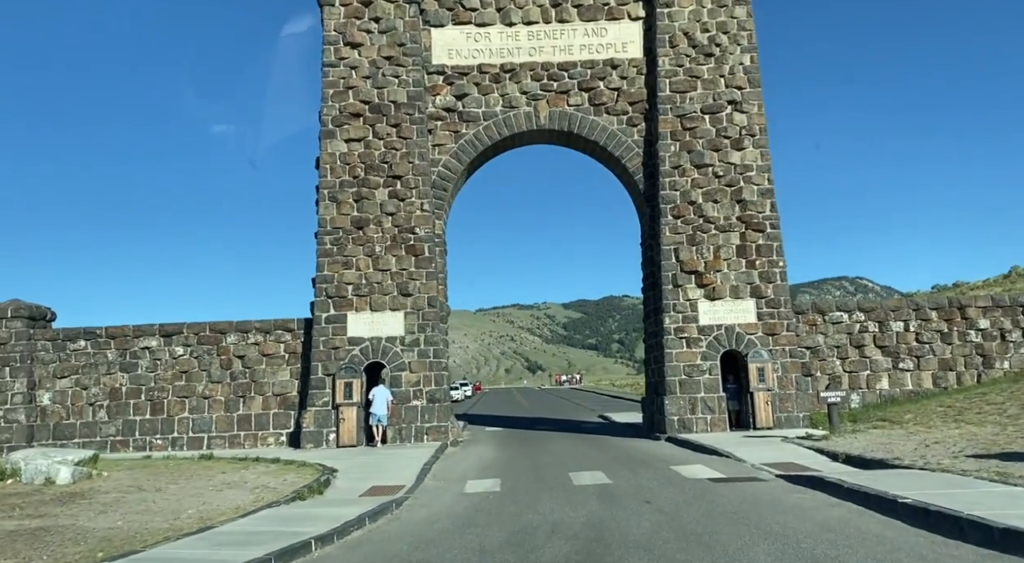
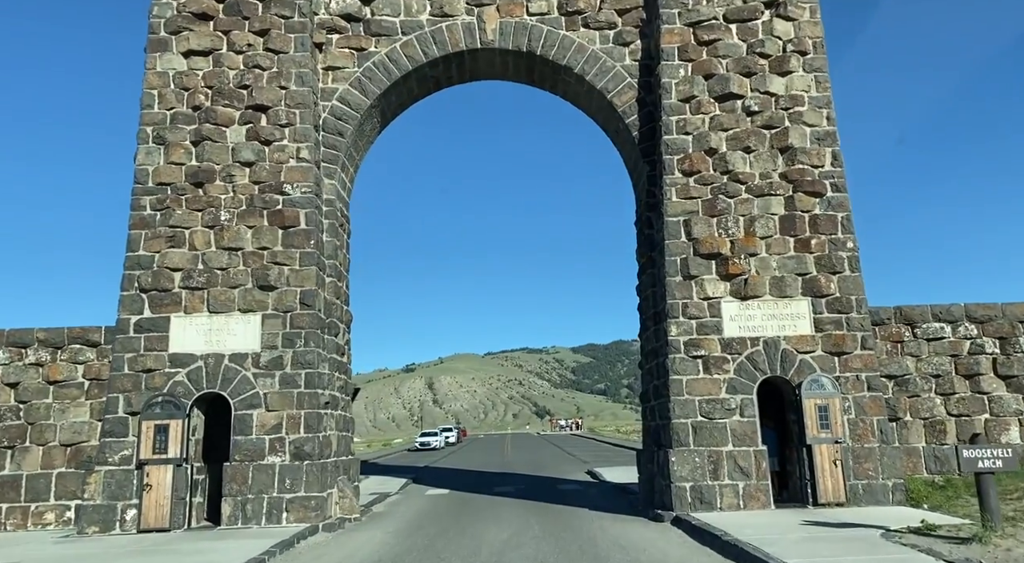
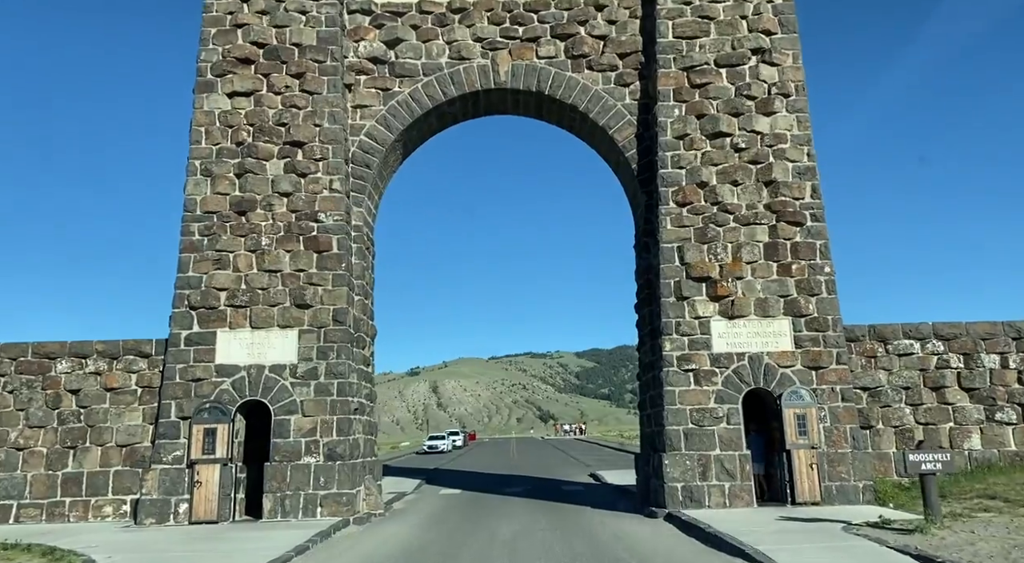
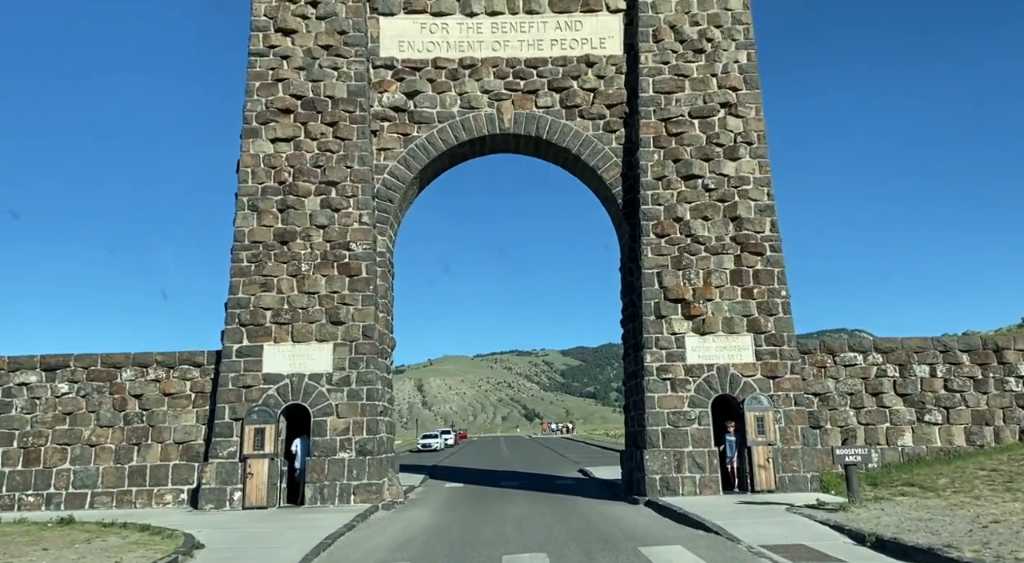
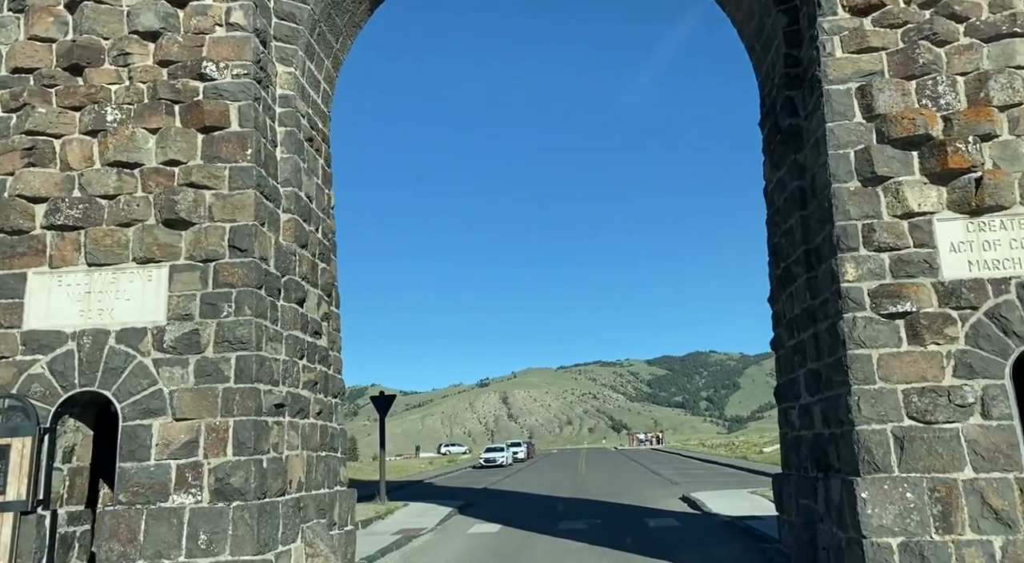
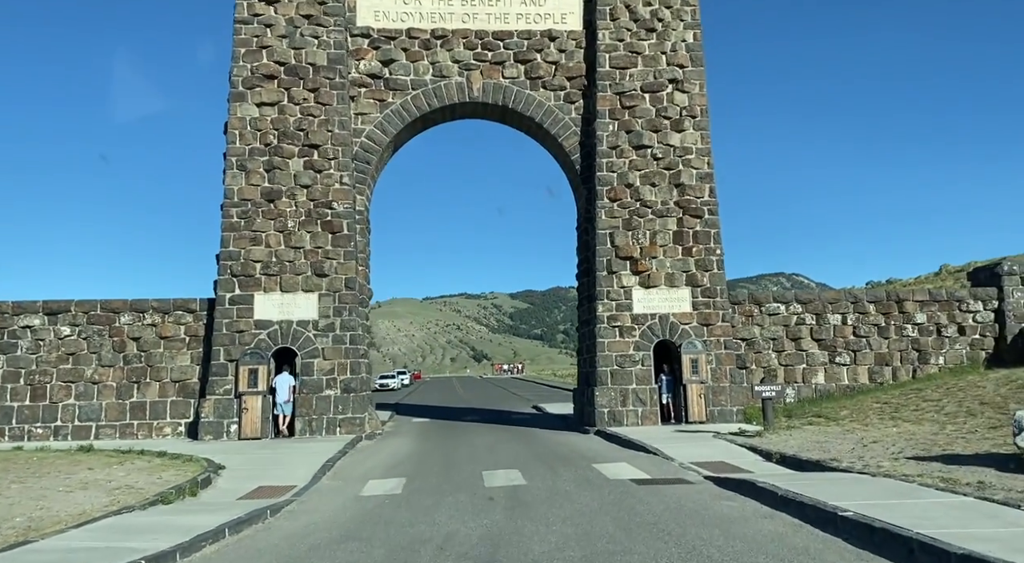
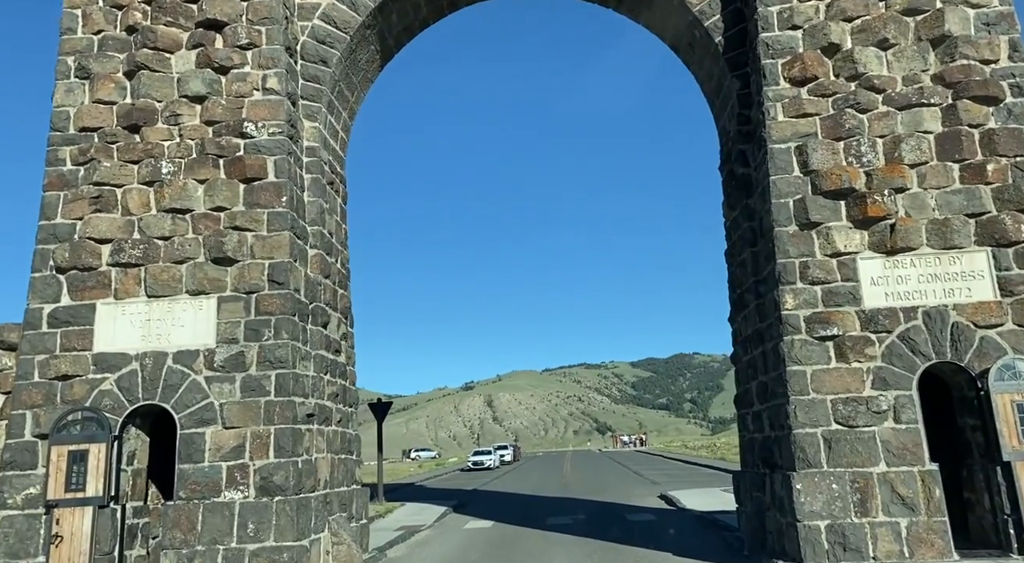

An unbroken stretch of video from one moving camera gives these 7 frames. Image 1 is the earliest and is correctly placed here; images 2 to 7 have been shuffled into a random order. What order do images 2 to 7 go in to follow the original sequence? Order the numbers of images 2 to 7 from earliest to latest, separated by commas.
6, 4, 3, 2, 7, 5
